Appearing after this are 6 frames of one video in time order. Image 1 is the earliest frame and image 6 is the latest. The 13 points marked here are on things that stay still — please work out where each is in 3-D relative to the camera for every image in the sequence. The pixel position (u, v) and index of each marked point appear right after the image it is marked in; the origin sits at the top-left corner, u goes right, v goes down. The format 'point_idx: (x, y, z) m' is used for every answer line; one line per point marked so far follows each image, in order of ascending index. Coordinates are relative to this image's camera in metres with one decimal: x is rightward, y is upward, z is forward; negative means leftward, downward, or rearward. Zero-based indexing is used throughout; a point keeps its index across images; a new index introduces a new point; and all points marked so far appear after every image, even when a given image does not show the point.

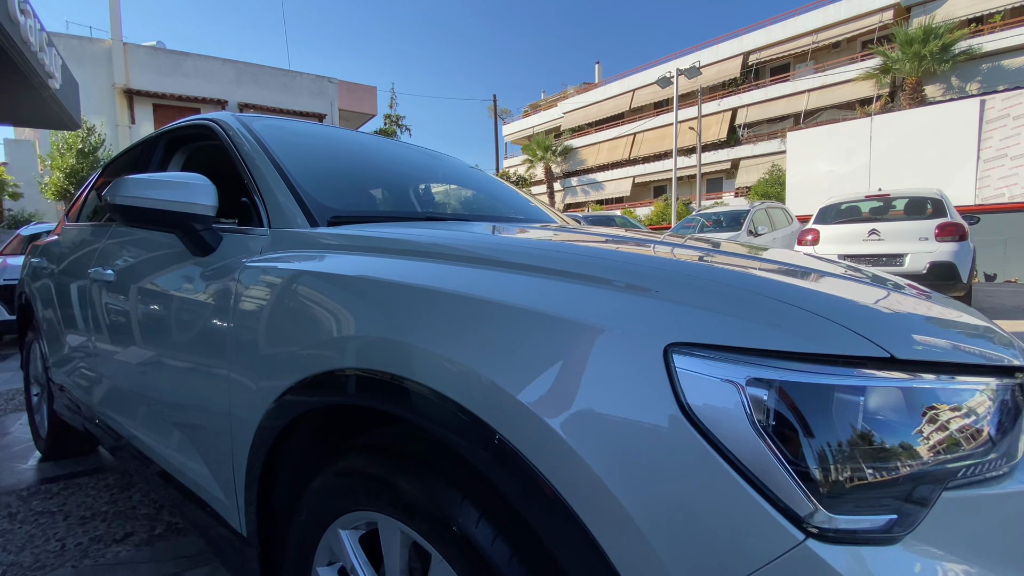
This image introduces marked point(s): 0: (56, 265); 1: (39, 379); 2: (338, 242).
0: (-2.8, +0.1, +2.9) m
1: (-3.2, -0.6, +3.2) m
2: (-0.5, +0.1, +1.4) m
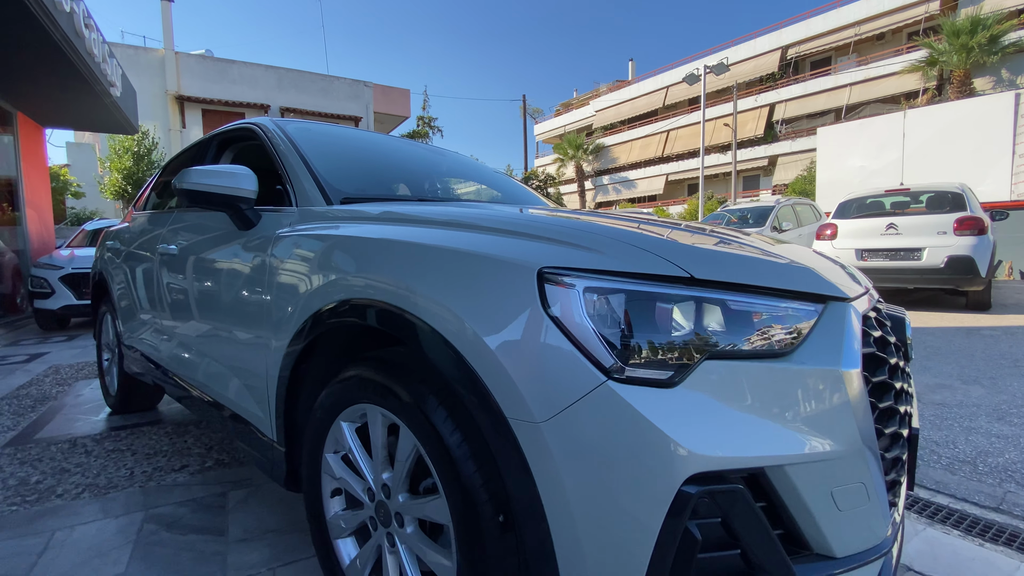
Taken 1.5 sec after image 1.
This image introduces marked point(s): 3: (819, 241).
0: (-2.9, +0.3, +3.5) m
1: (-3.2, -0.5, +3.8) m
2: (-0.6, +0.3, +1.8) m
3: (+5.2, +0.8, +8.0) m
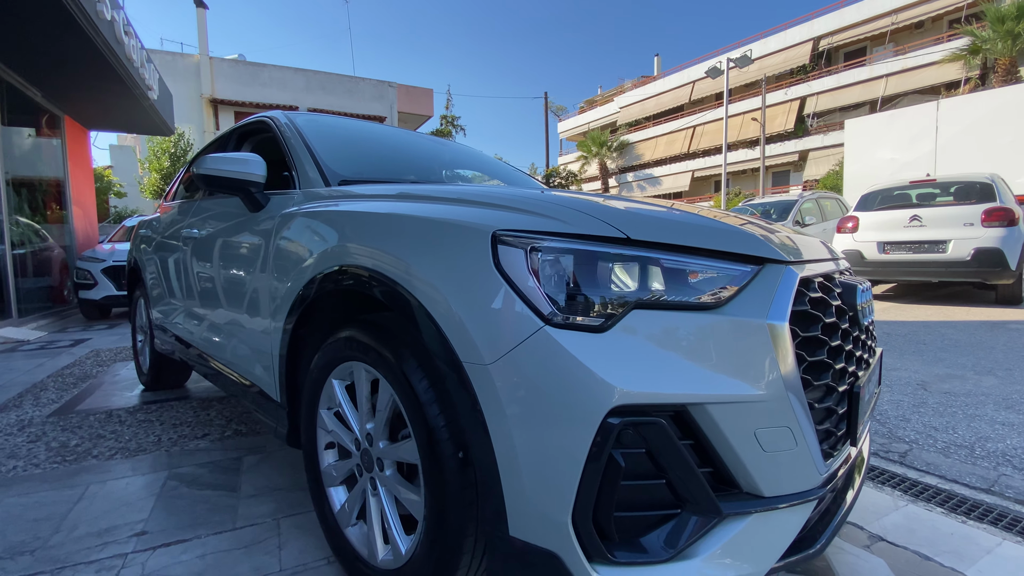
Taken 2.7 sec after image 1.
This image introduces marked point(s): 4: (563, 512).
0: (-2.8, +0.4, +3.8) m
1: (-3.2, -0.3, +4.1) m
2: (-0.7, +0.4, +1.9) m
3: (+5.5, +0.9, +7.8) m
4: (+0.1, -0.5, +1.0) m
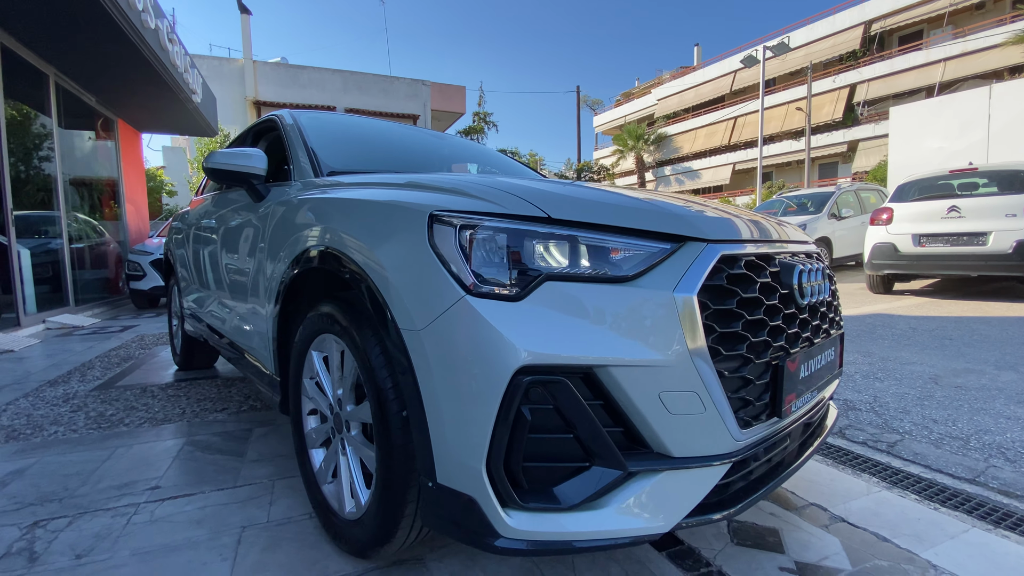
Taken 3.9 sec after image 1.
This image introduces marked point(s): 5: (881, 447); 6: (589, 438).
0: (-2.8, +0.5, +4.1) m
1: (-3.1, -0.2, +4.4) m
2: (-0.8, +0.5, +2.1) m
3: (+5.8, +1.0, +7.5) m
4: (-0.1, -0.4, +1.2) m
5: (+2.0, -0.9, +2.6) m
6: (+0.2, -0.4, +1.2) m
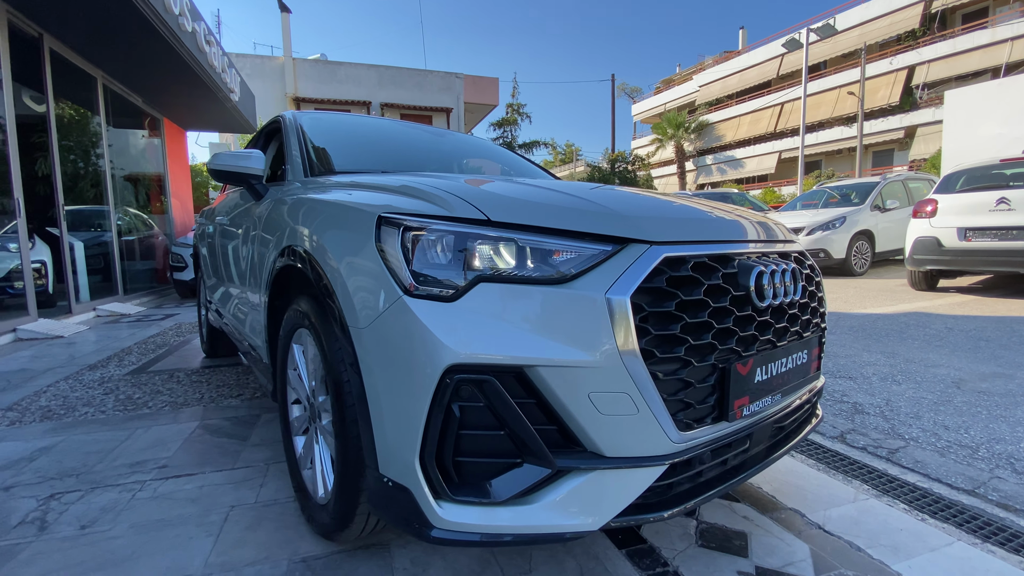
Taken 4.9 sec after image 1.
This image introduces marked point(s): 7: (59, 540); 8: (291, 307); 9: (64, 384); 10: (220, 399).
0: (-2.8, +0.6, +4.3) m
1: (-3.1, -0.2, +4.7) m
2: (-0.9, +0.5, +2.2) m
3: (+6.1, +1.0, +7.1) m
4: (-0.3, -0.4, +1.2) m
5: (+1.9, -0.9, +2.5) m
6: (0.0, -0.4, +1.2) m
7: (-1.7, -1.0, +1.8) m
8: (-0.9, -0.1, +1.9) m
9: (-3.6, -0.8, +3.7) m
10: (-2.1, -0.8, +3.4) m
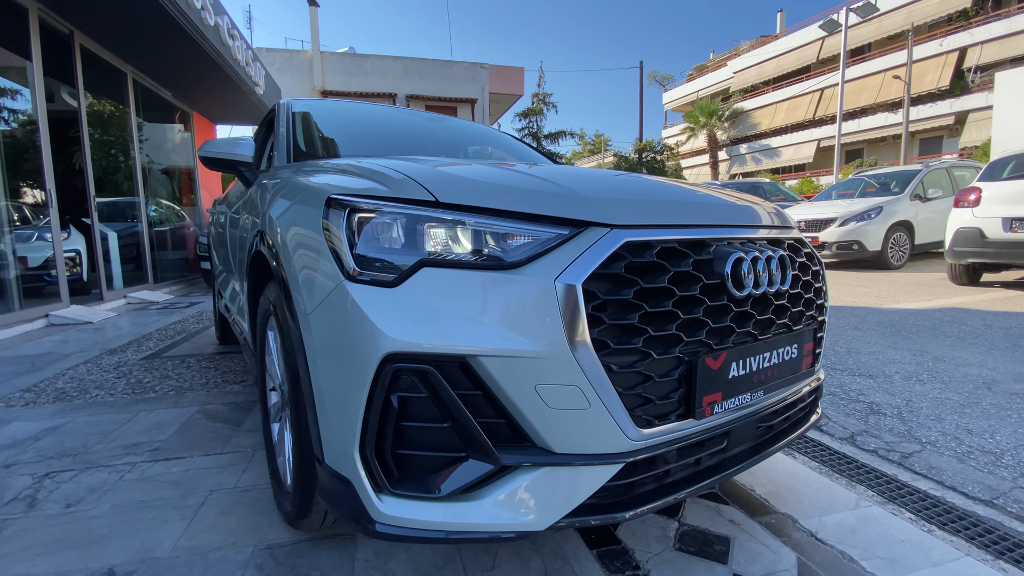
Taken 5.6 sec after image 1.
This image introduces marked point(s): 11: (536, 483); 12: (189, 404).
0: (-2.7, +0.7, +4.4) m
1: (-3.0, 0.0, +4.8) m
2: (-1.0, +0.5, +2.2) m
3: (+6.3, +1.1, +6.6) m
4: (-0.4, -0.4, +1.2) m
5: (+1.9, -0.8, +2.3) m
6: (-0.1, -0.3, +1.1) m
7: (-1.8, -0.9, +1.8) m
8: (-1.0, 0.0, +1.9) m
9: (-3.6, -0.7, +3.9) m
10: (-2.1, -0.7, +3.4) m
11: (+0.1, -0.5, +1.2) m
12: (-2.1, -0.8, +3.1) m
